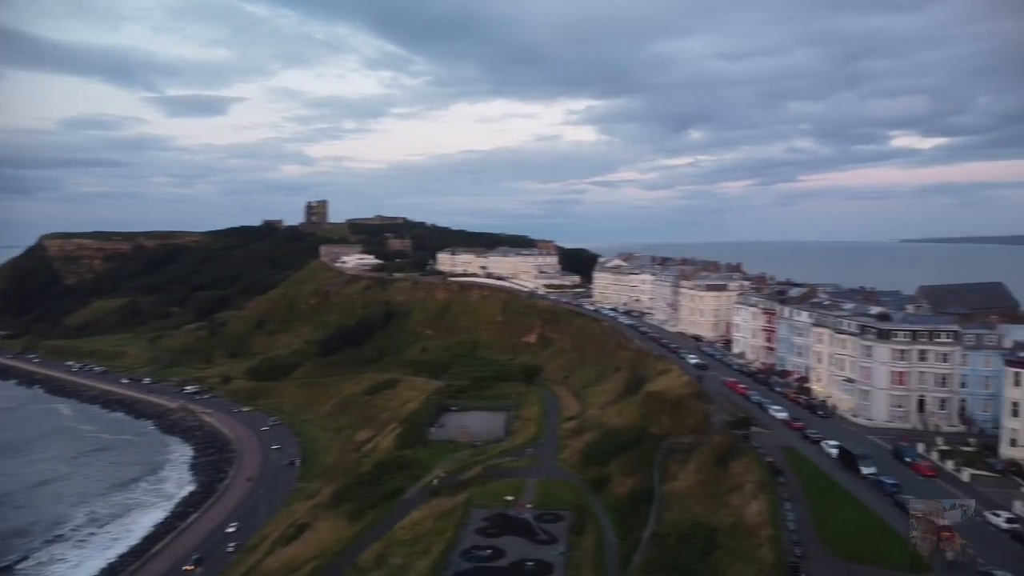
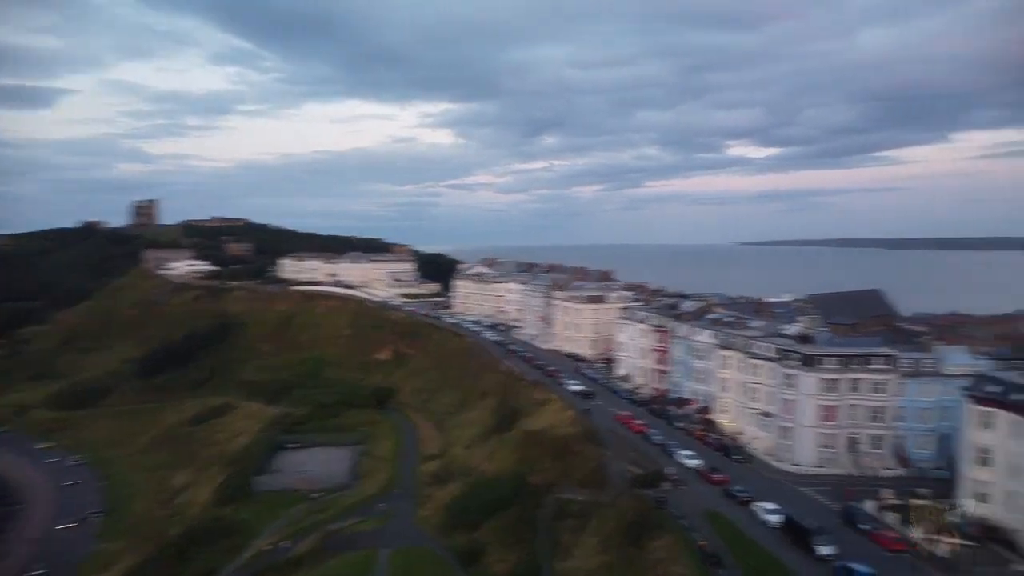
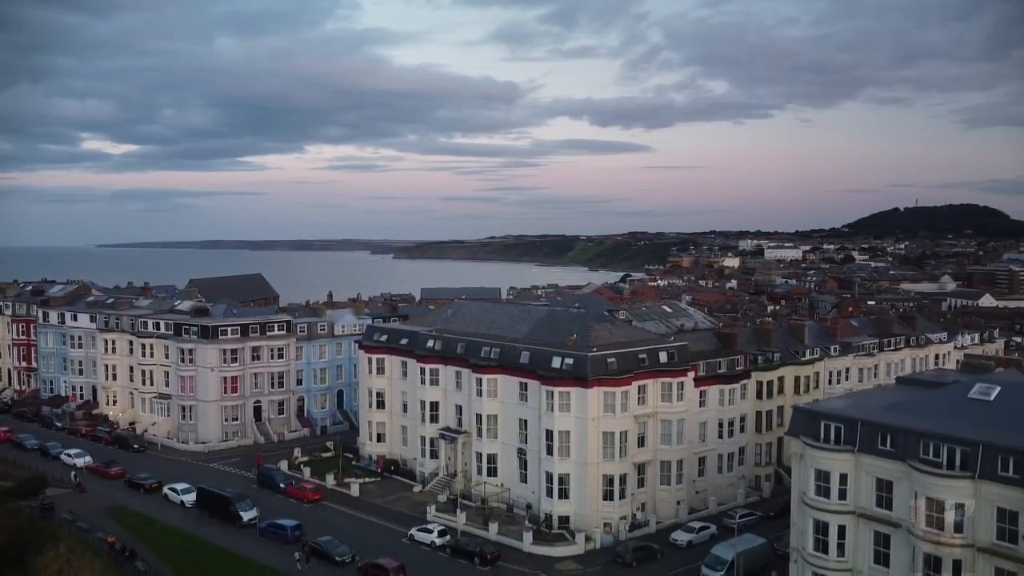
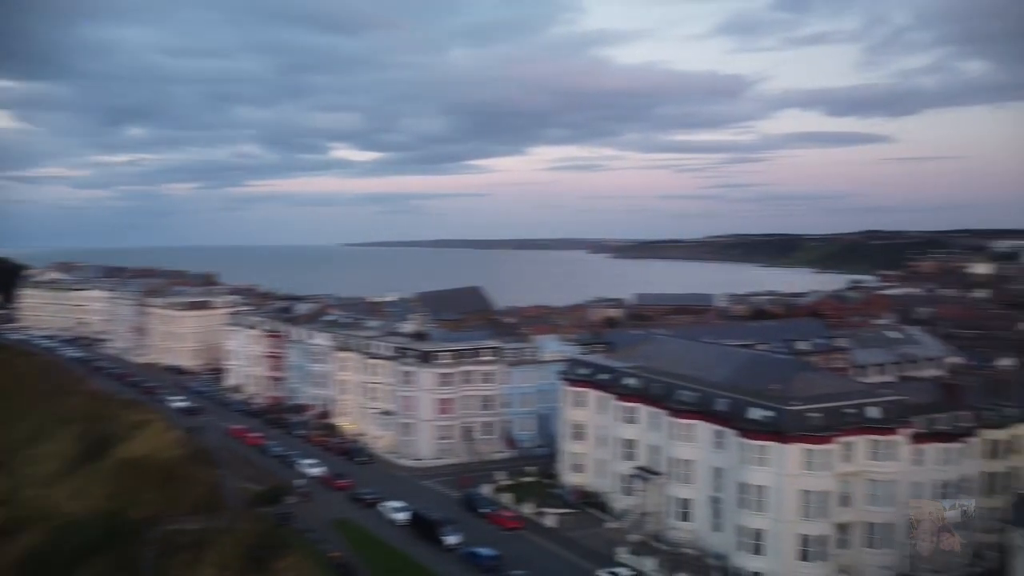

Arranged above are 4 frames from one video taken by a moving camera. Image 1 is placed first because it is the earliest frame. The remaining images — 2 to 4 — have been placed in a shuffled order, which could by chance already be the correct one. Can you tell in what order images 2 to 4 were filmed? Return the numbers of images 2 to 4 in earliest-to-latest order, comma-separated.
2, 4, 3
